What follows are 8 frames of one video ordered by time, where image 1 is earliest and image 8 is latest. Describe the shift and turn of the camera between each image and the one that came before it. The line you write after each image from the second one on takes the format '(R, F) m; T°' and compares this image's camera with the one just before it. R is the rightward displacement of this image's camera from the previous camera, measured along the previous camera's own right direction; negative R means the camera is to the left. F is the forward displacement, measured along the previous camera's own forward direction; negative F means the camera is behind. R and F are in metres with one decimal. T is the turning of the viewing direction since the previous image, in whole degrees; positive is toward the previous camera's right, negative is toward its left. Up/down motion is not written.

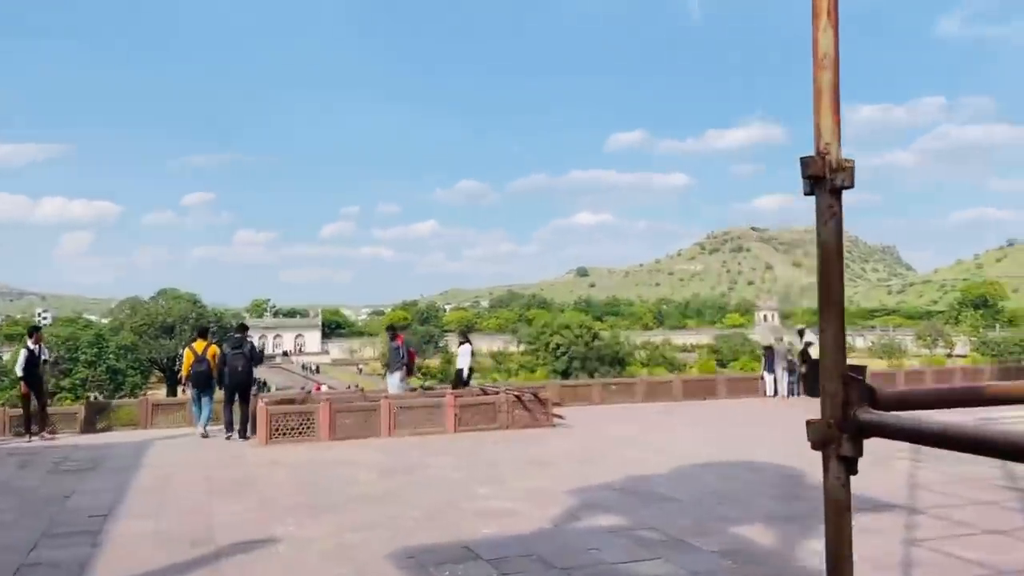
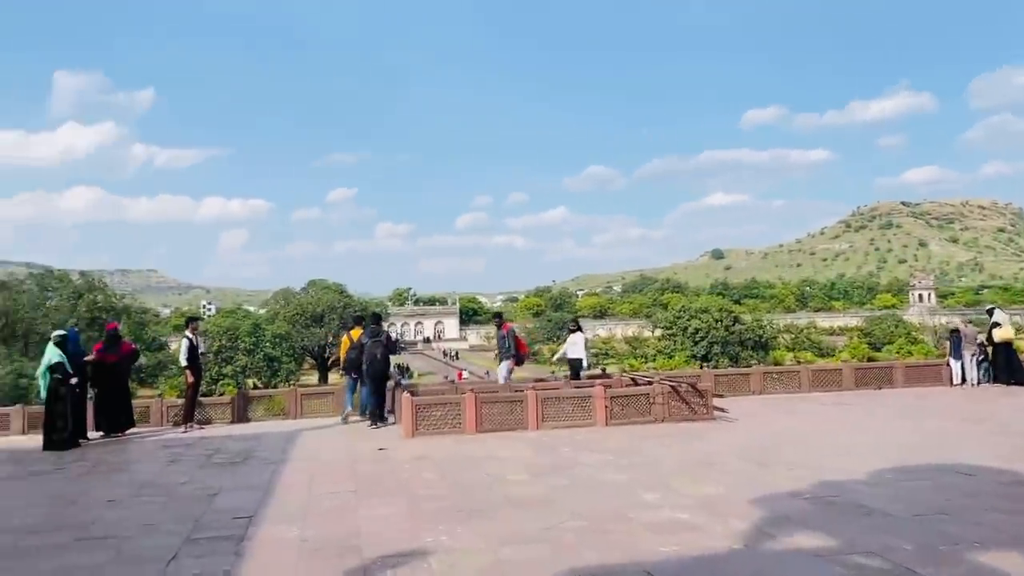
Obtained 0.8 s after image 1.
(-0.3, +0.7) m; -9°
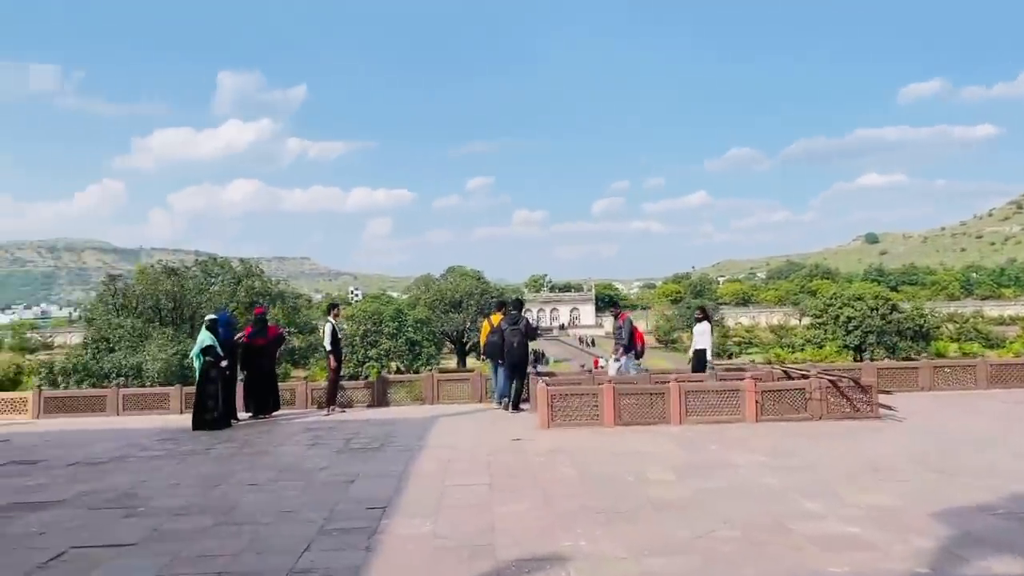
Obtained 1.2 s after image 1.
(0.0, +0.4) m; -9°
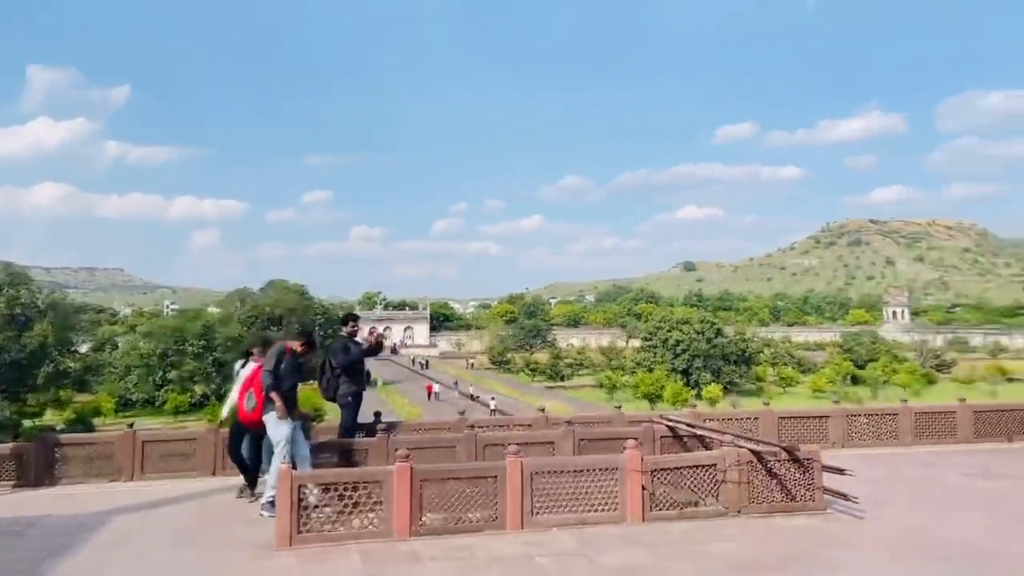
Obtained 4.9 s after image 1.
(+0.7, +4.0) m; +11°
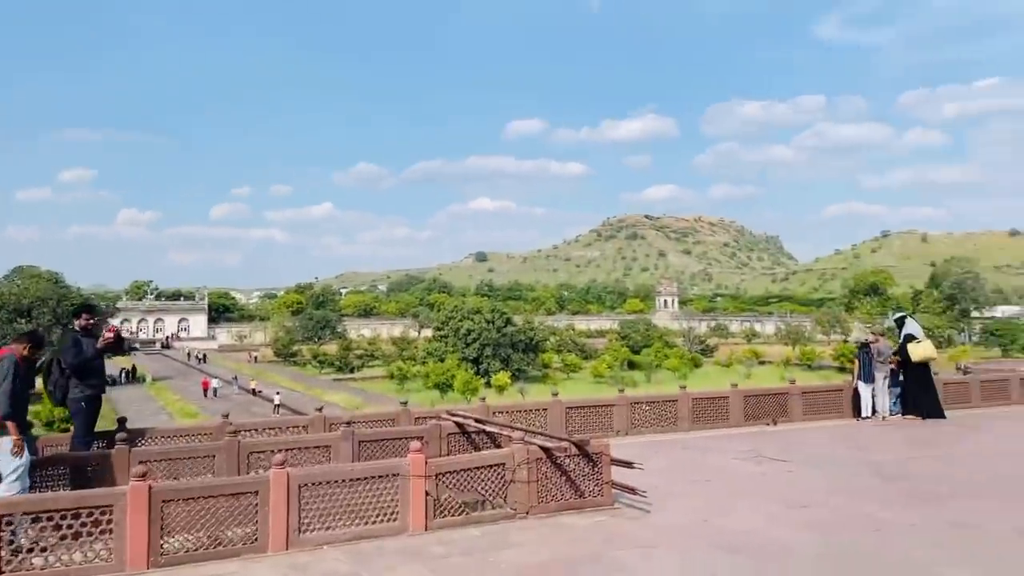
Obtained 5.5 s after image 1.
(+0.1, +0.6) m; +14°
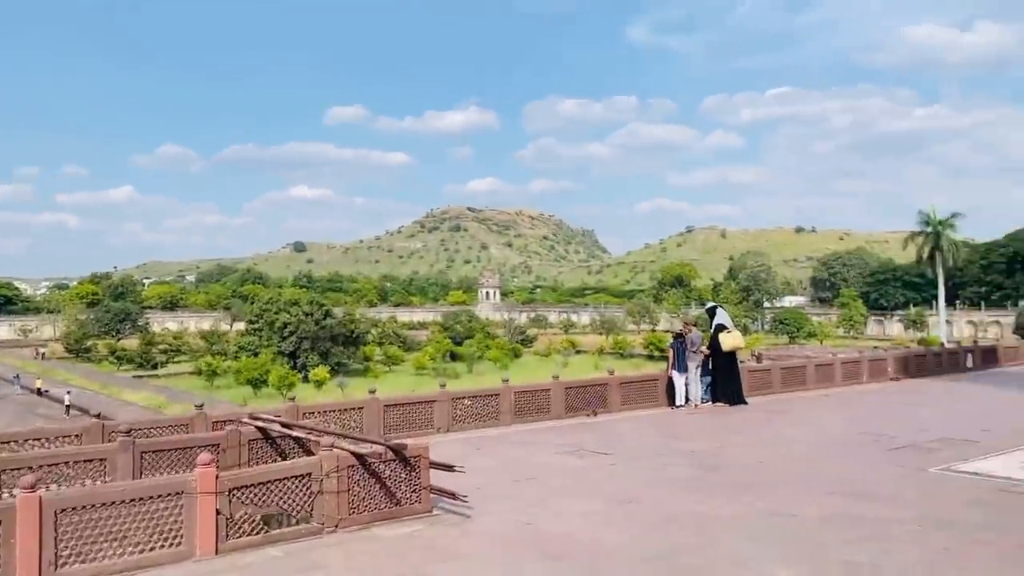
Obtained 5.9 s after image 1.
(+0.1, +0.5) m; +12°
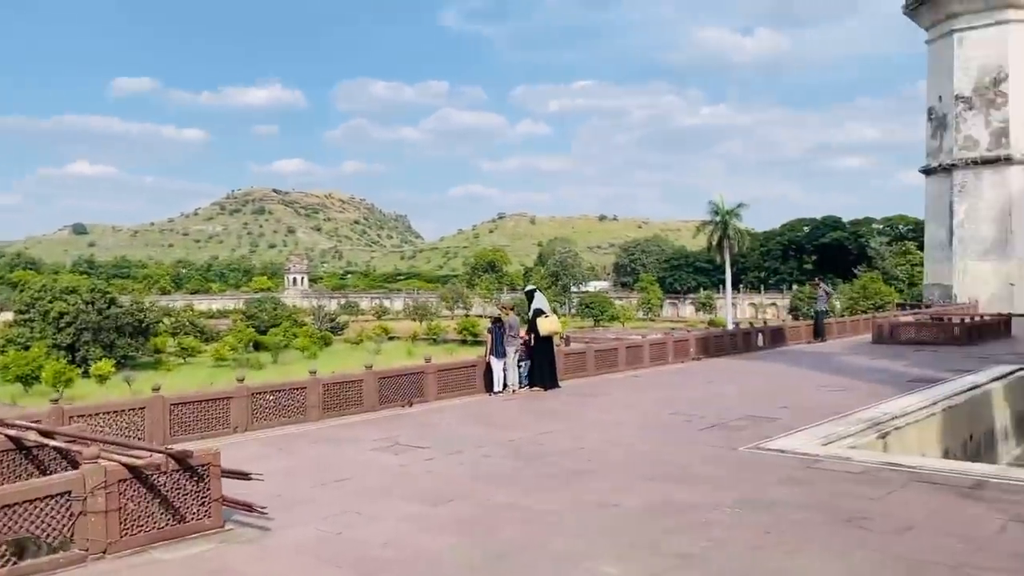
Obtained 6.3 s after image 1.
(0.0, +0.5) m; +13°
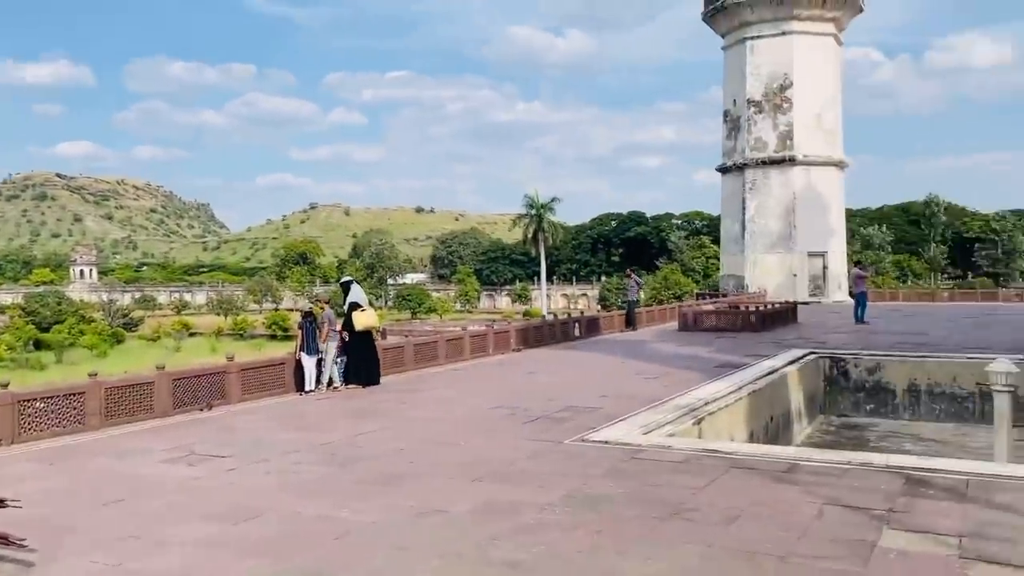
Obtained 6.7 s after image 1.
(0.0, +0.4) m; +13°
